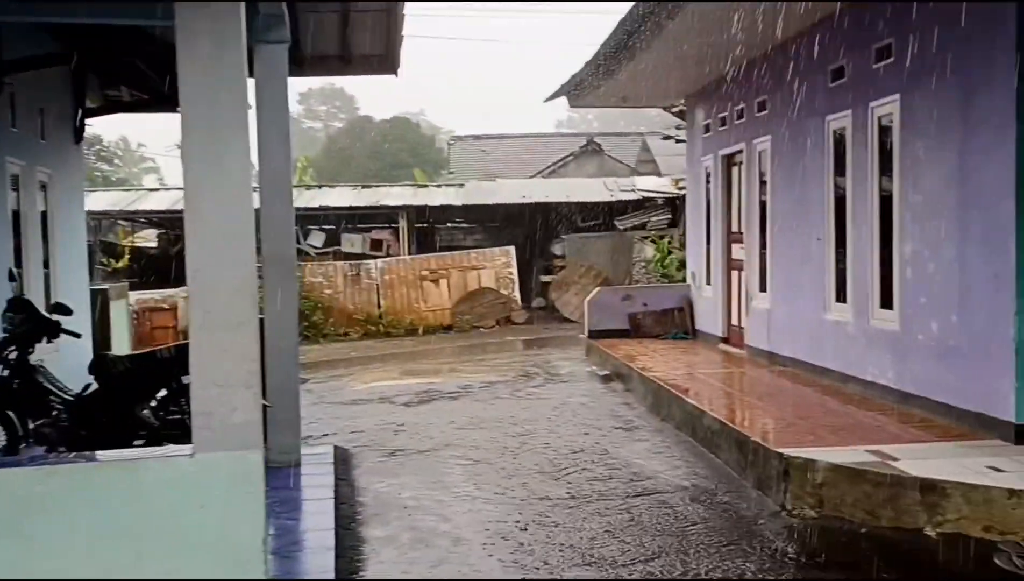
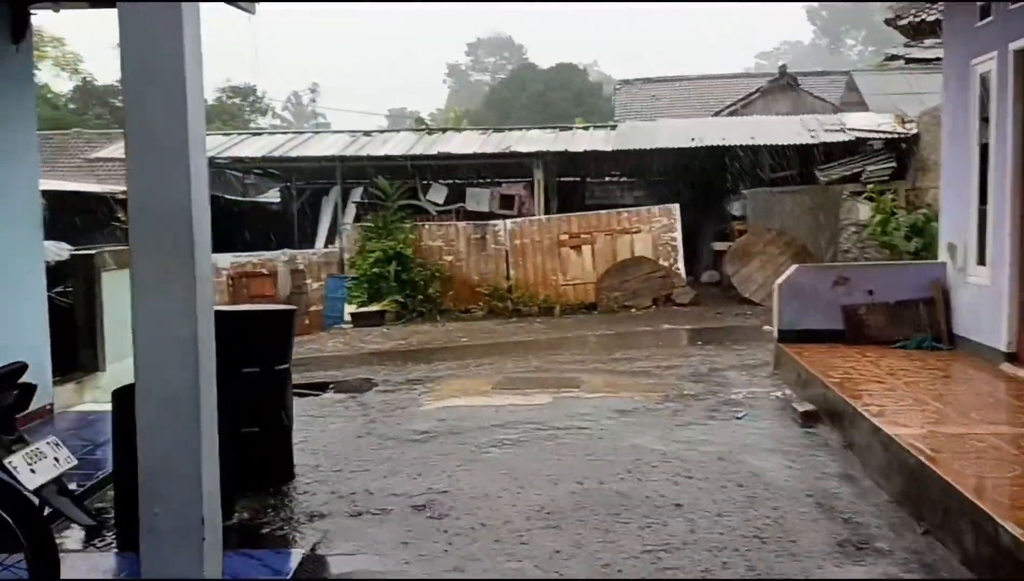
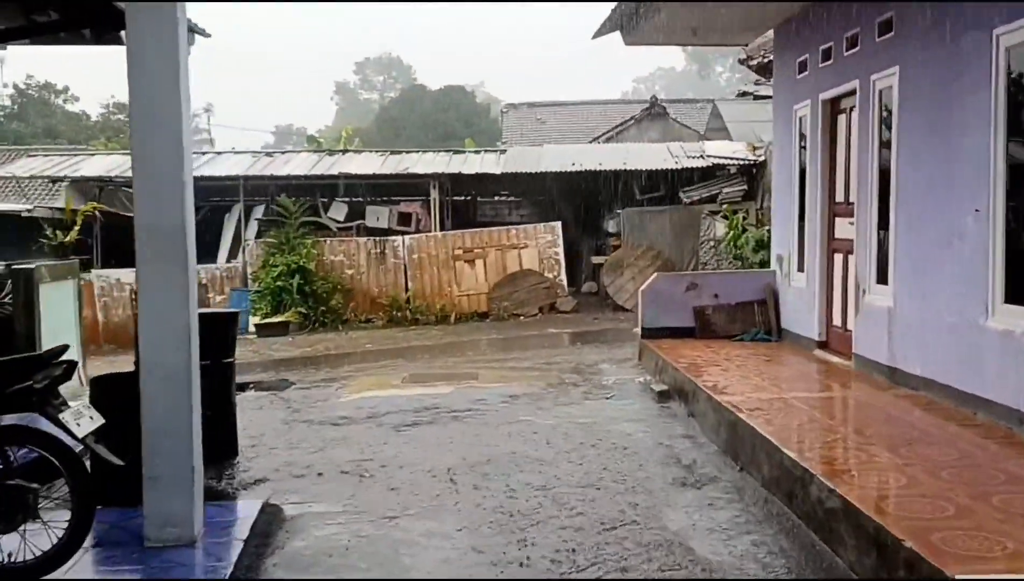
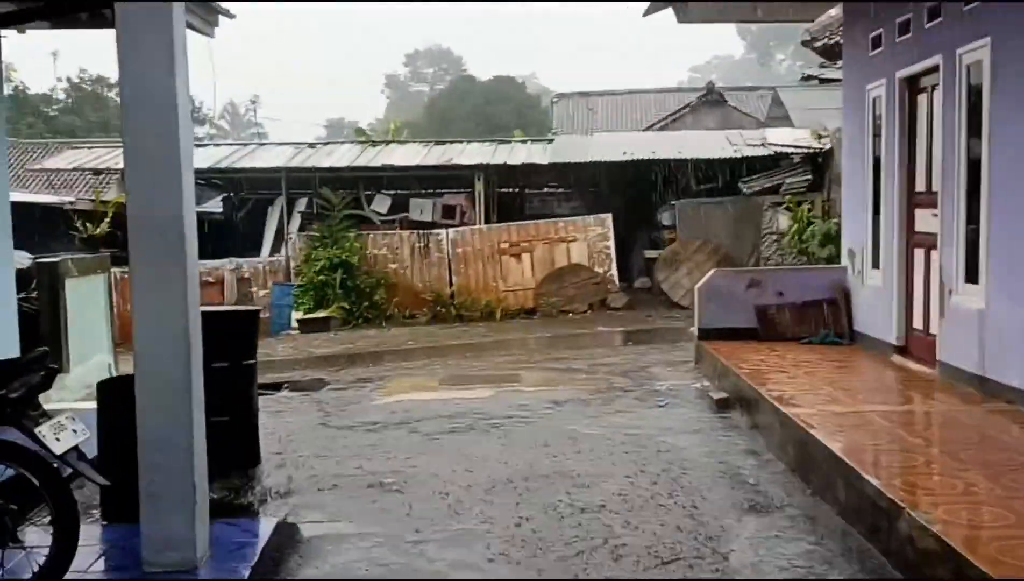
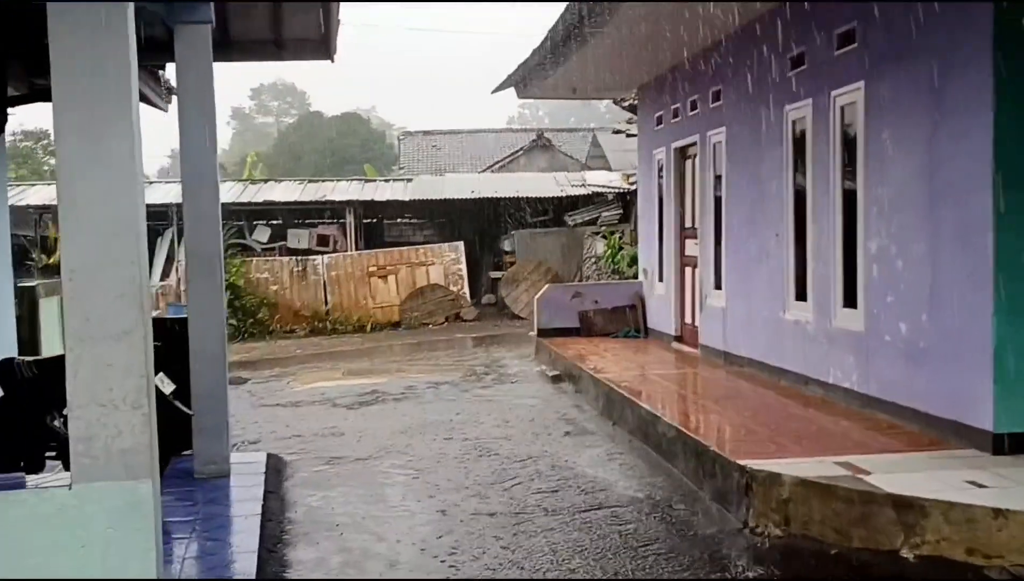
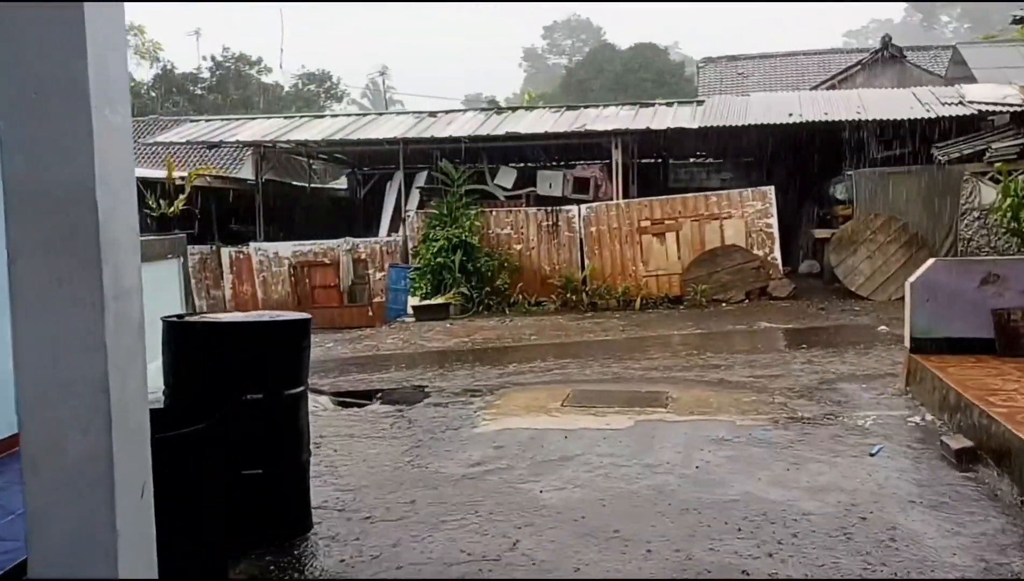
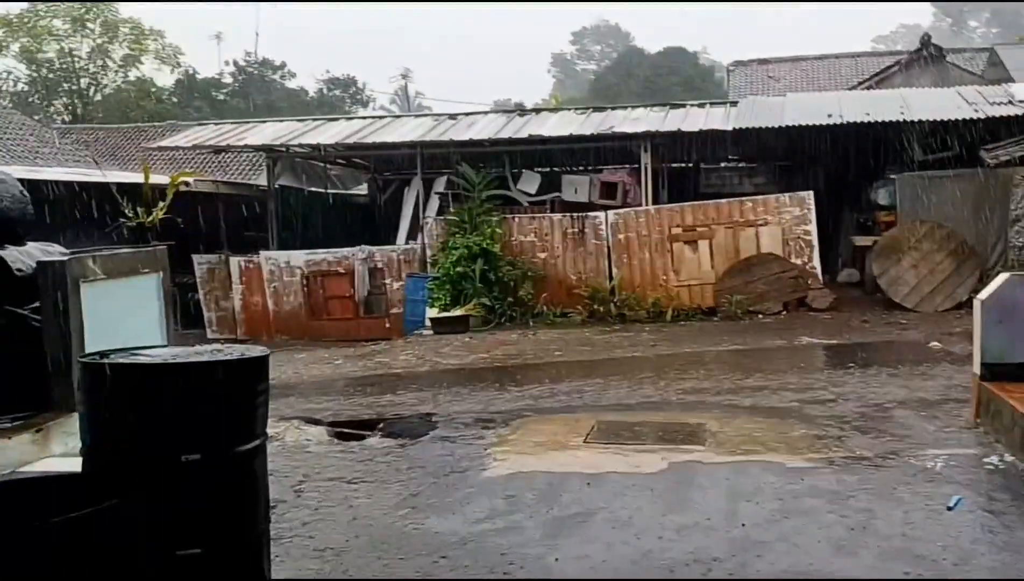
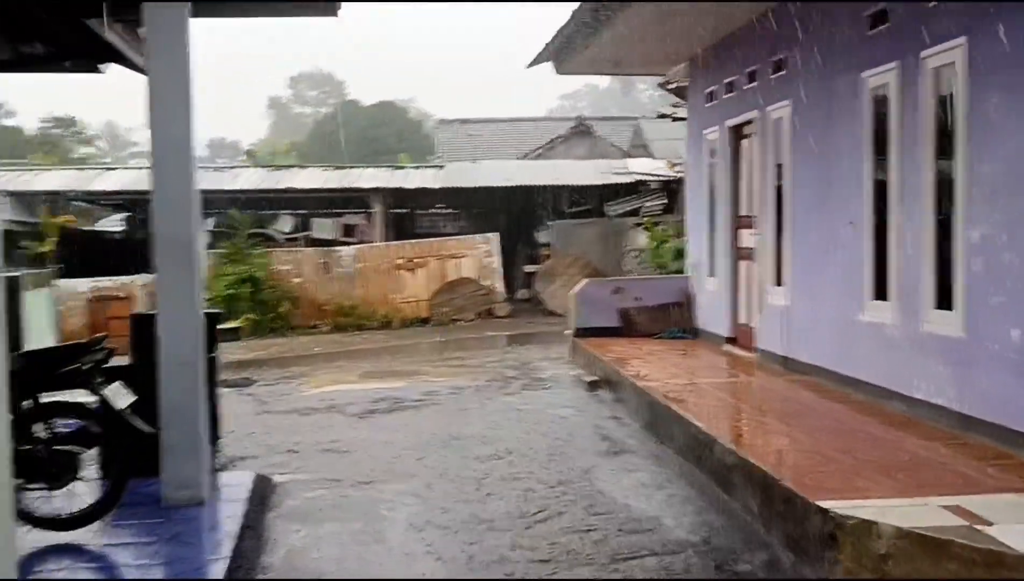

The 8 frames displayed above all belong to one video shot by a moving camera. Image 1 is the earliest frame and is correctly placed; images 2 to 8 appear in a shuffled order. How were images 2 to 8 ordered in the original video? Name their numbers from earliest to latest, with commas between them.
5, 8, 3, 4, 2, 6, 7
